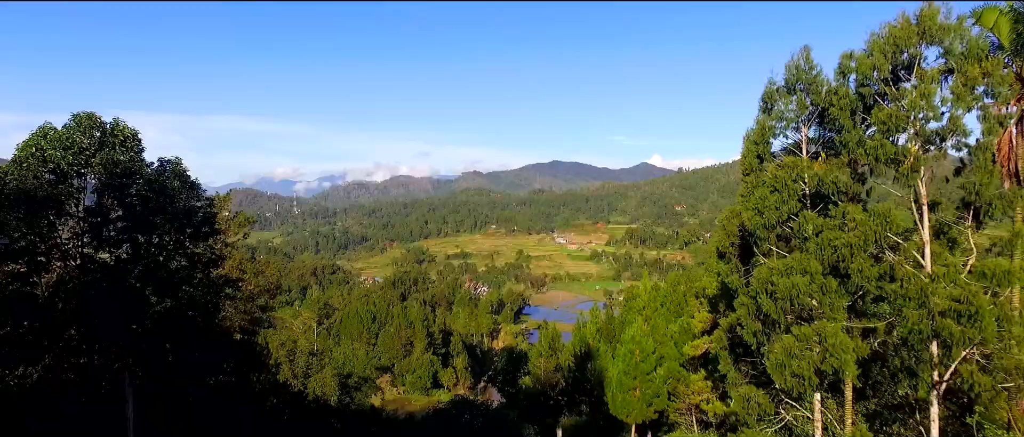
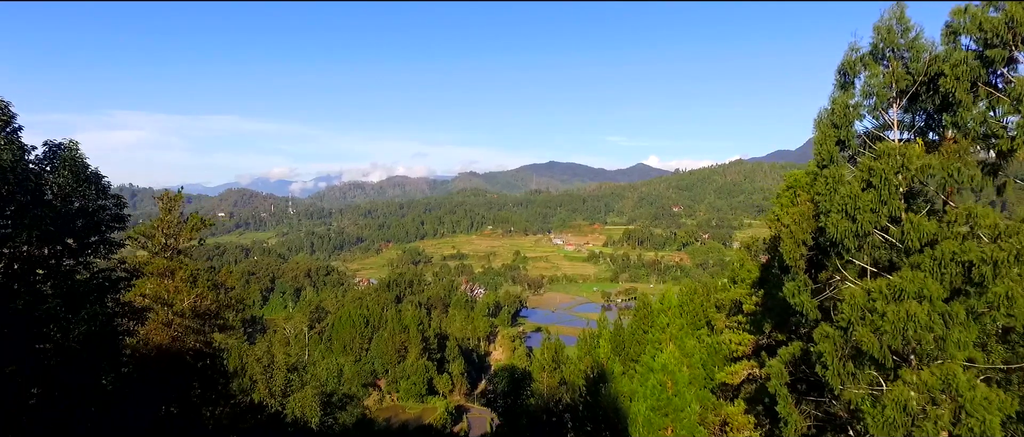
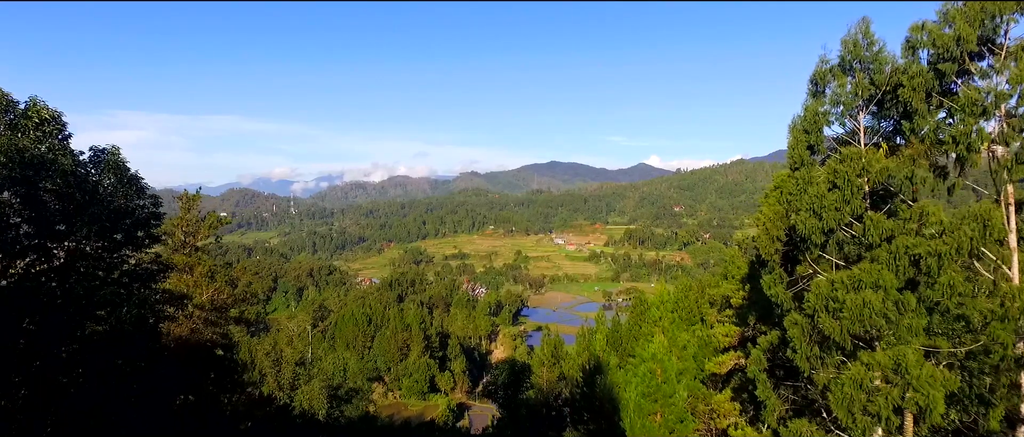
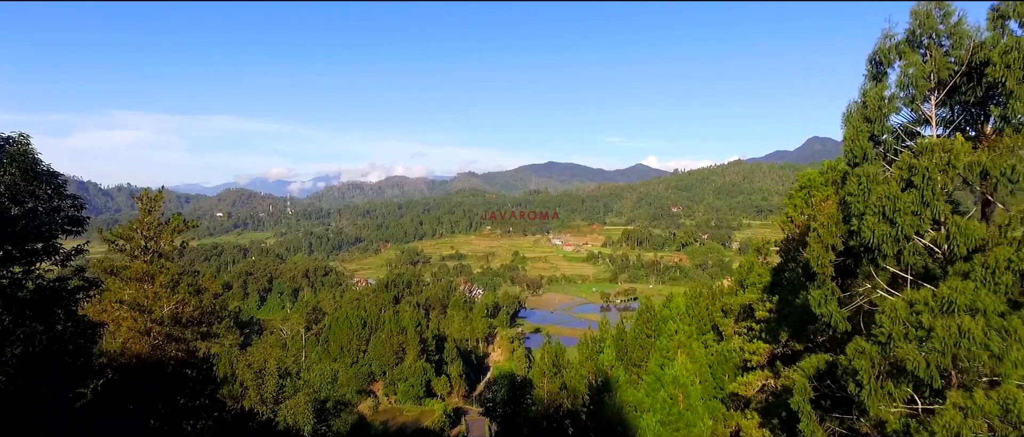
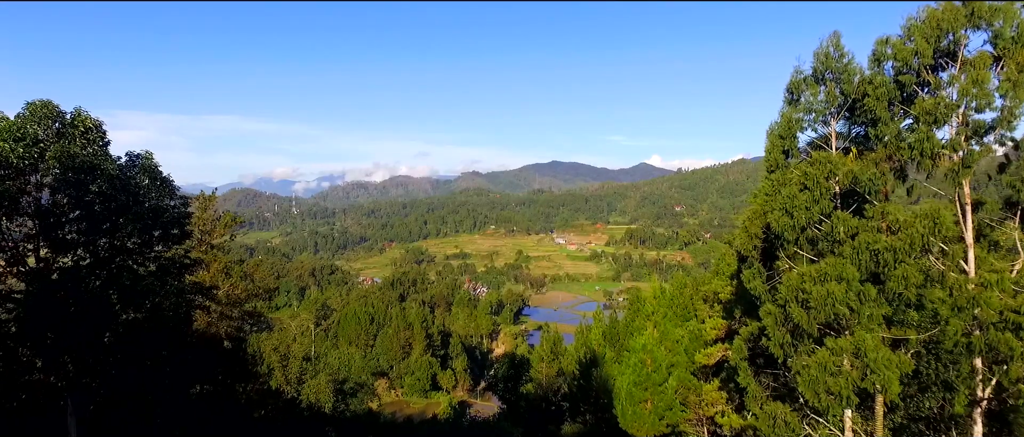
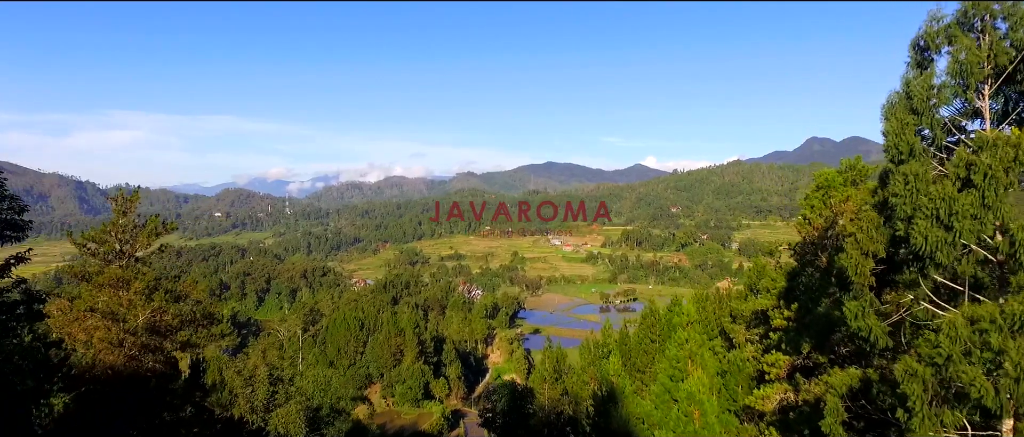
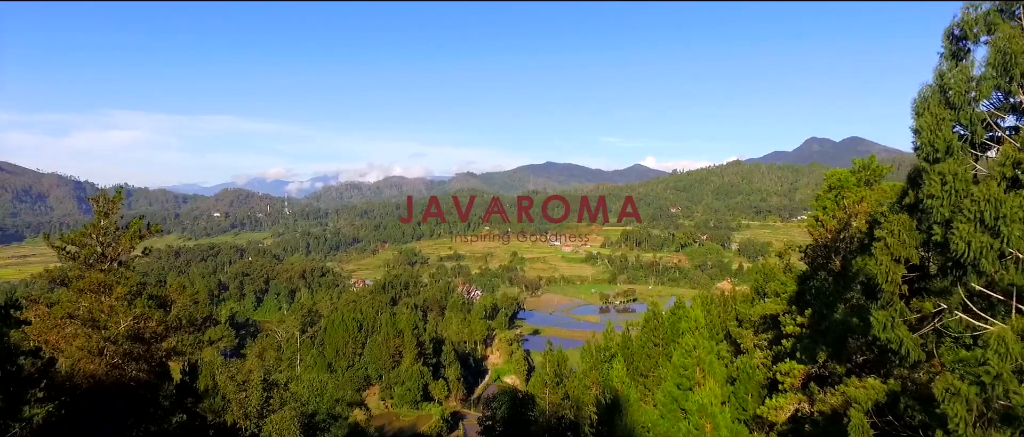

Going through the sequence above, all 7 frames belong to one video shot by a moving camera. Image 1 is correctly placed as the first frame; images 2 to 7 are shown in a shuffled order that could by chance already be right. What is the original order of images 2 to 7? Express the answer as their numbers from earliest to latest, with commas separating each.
5, 3, 2, 4, 6, 7
